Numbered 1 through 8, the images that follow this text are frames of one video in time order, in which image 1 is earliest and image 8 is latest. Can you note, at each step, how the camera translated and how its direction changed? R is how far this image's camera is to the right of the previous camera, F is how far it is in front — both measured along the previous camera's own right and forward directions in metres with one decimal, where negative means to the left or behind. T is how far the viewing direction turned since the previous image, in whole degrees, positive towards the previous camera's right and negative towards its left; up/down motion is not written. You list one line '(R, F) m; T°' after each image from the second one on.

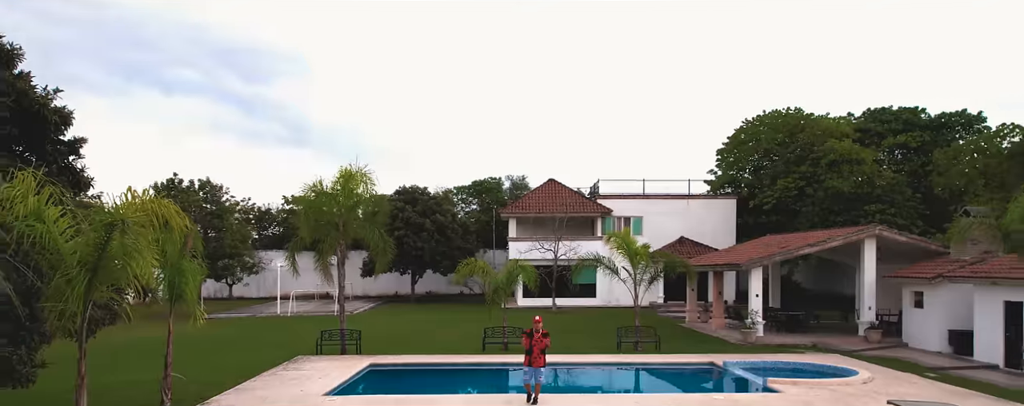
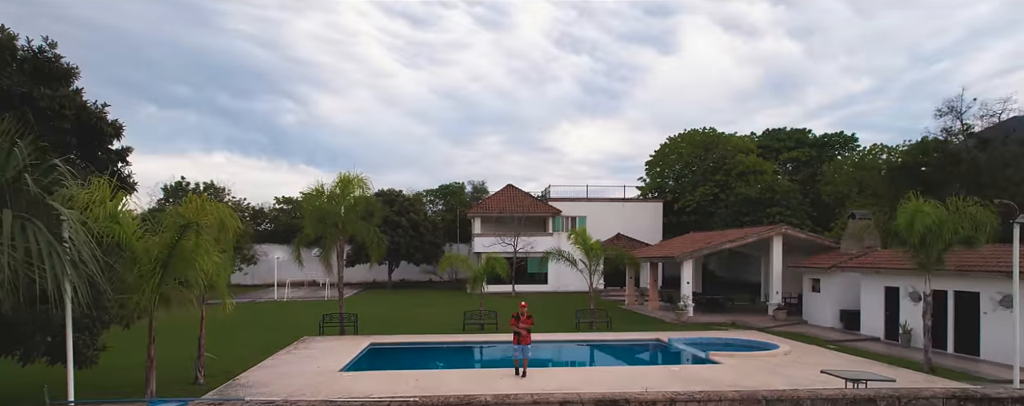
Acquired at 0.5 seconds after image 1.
(-1.1, -3.0) m; +6°
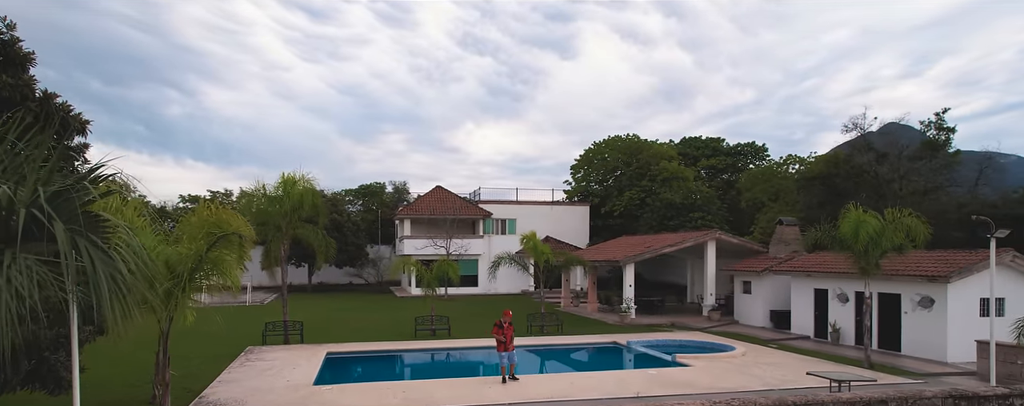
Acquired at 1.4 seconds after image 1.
(-1.6, +0.2) m; +9°
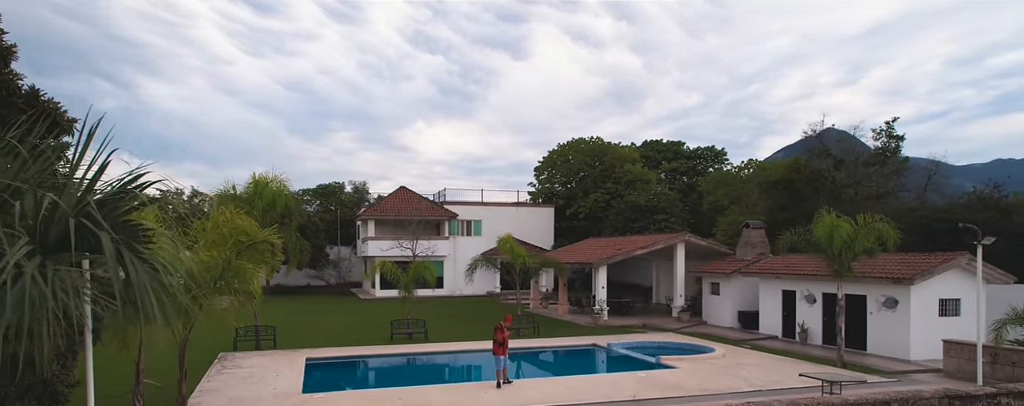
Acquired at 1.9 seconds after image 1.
(-0.8, +0.1) m; +4°
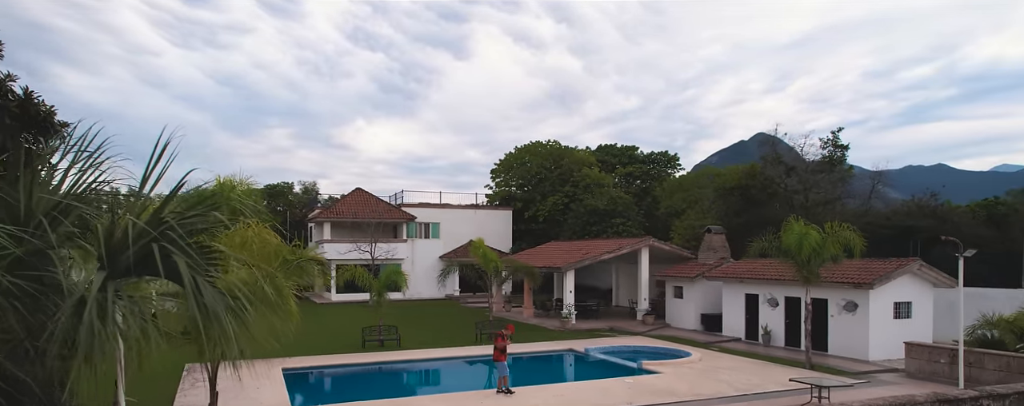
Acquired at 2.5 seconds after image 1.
(-1.0, +0.1) m; +5°
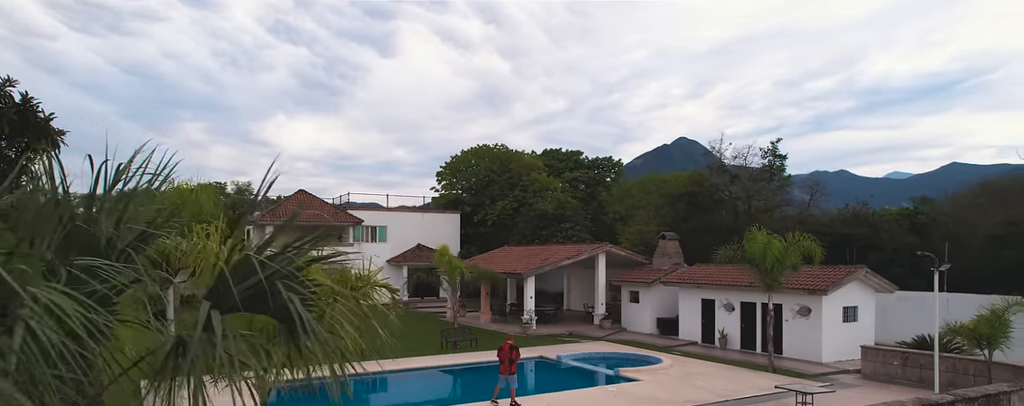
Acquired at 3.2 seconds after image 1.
(-1.2, +0.1) m; +7°
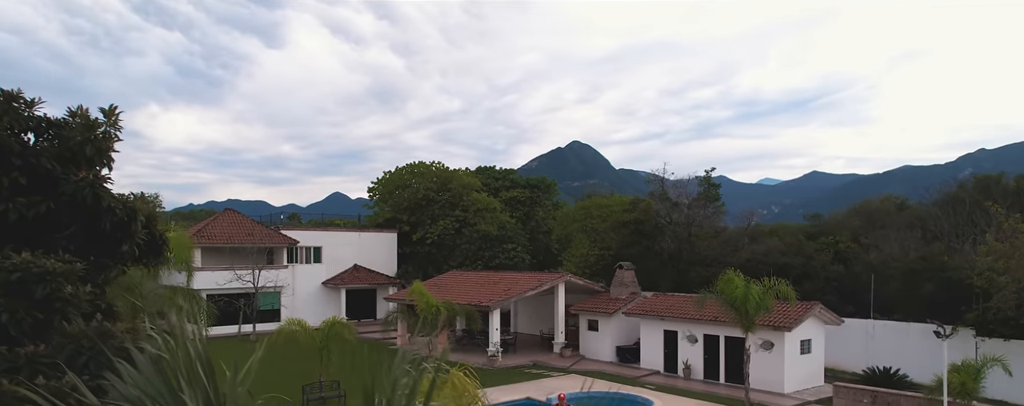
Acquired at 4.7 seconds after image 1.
(-2.7, +0.2) m; +10°
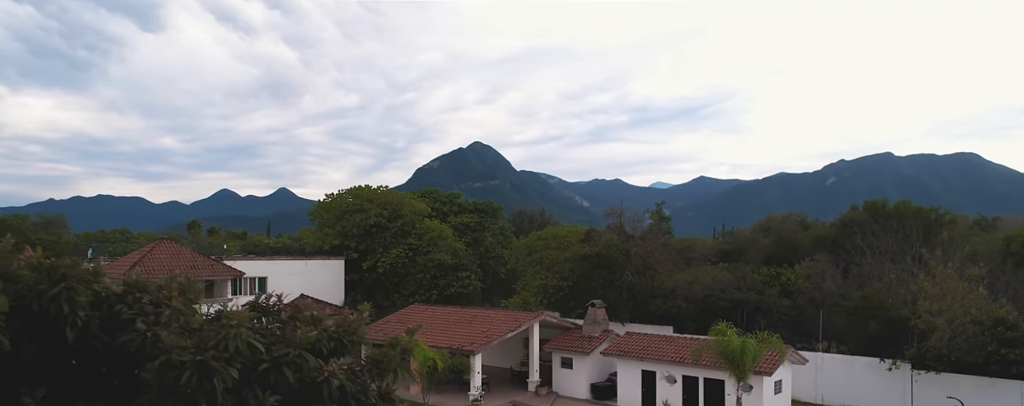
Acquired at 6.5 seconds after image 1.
(-3.1, +0.1) m; +9°
